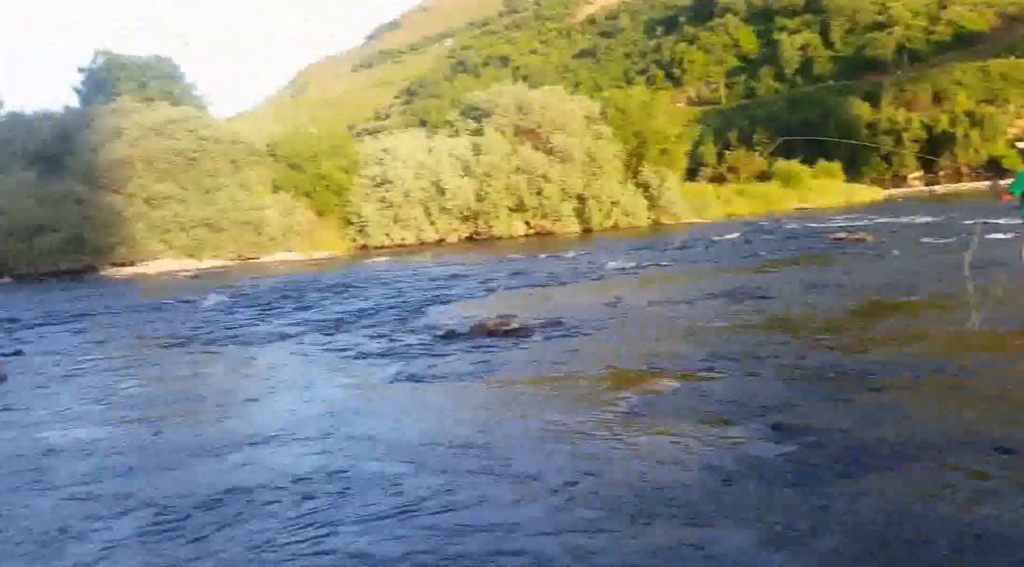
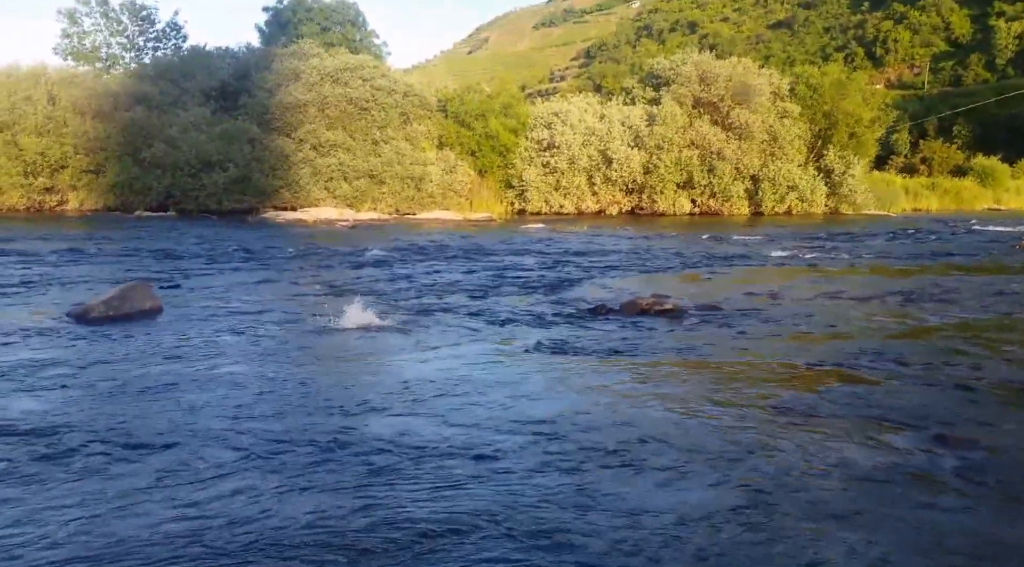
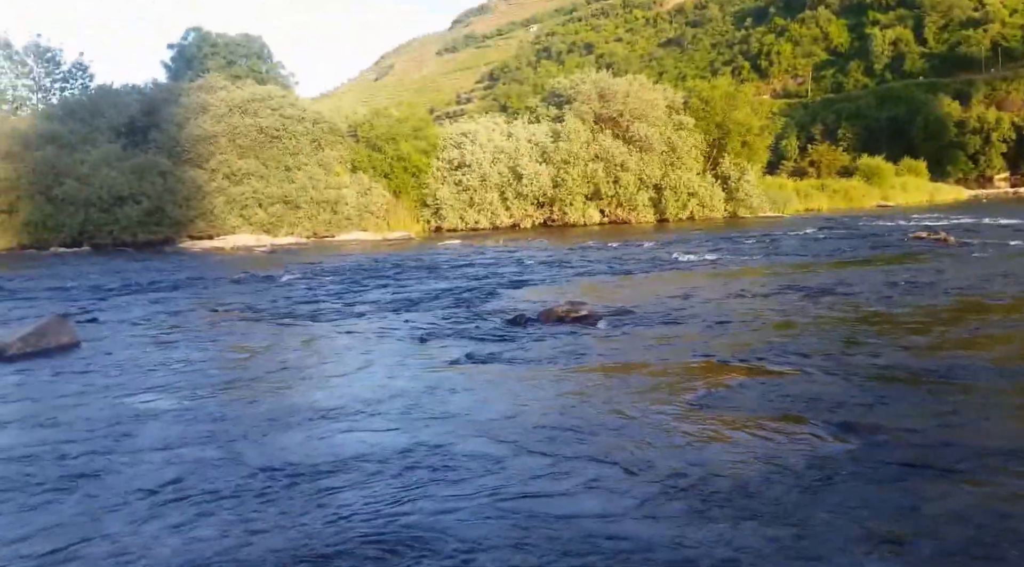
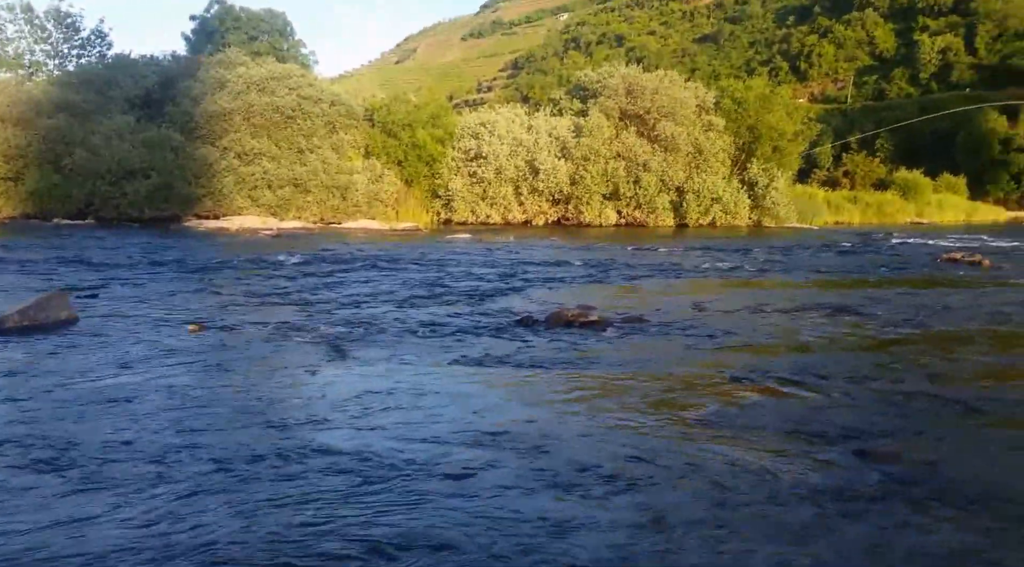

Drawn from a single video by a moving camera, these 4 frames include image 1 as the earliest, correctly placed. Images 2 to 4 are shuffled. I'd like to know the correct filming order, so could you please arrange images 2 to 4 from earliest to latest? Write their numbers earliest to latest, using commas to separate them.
3, 2, 4
